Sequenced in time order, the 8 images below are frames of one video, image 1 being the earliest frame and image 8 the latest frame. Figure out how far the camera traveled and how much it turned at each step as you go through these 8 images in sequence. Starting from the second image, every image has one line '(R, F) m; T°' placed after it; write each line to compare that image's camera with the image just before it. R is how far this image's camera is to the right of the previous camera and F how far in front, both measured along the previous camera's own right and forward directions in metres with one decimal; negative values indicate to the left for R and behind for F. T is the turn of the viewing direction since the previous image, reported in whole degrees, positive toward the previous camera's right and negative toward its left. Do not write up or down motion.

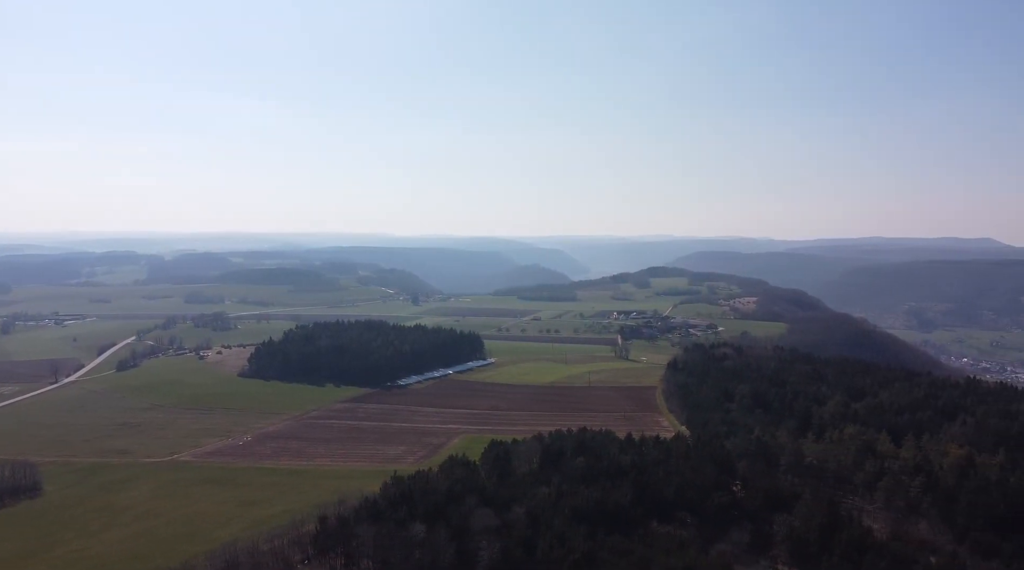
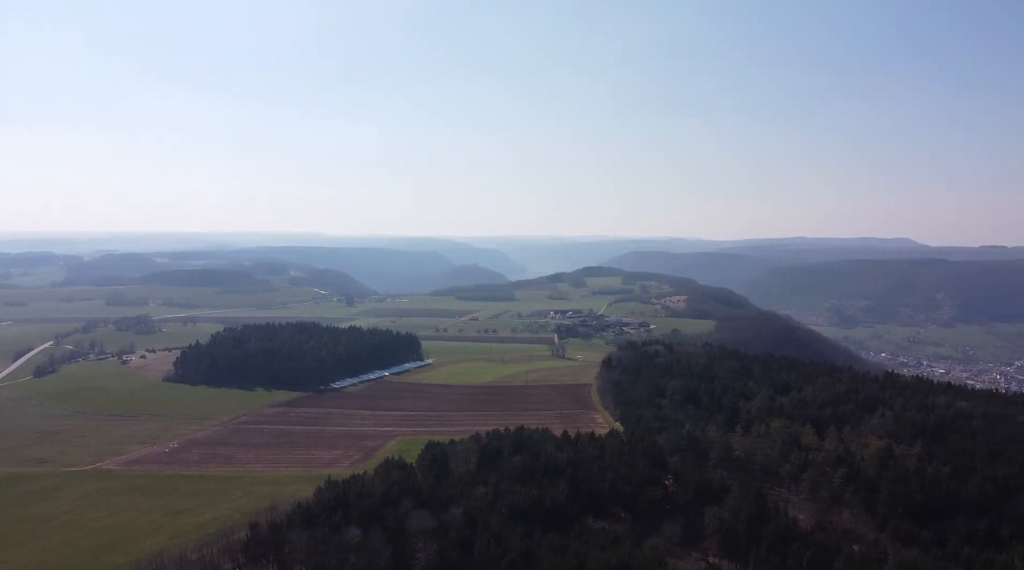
(0.0, -0.4) m; +4°
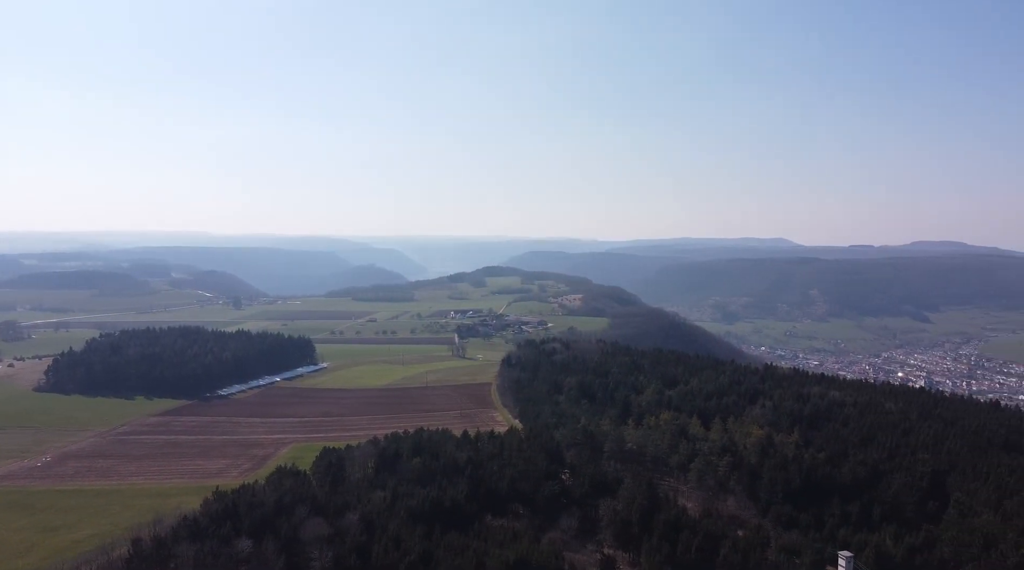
(-0.1, -0.9) m; +6°
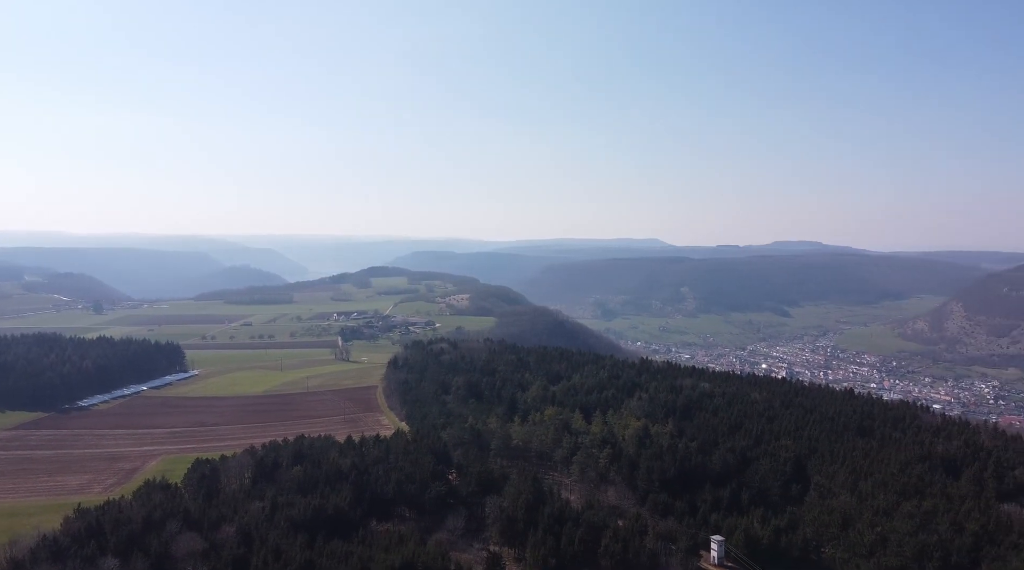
(-0.3, -1.1) m; +7°
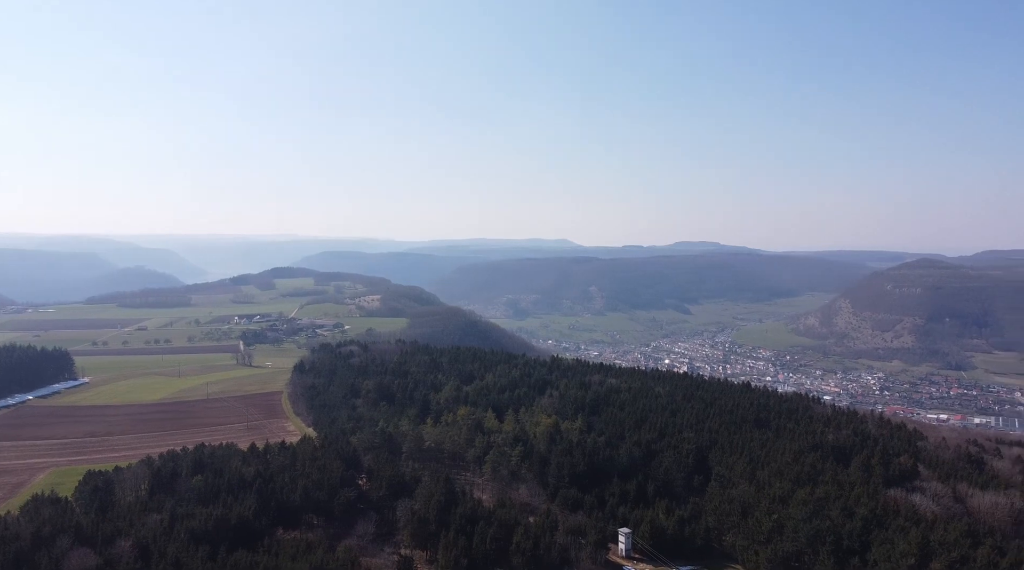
(-0.3, -0.4) m; +6°
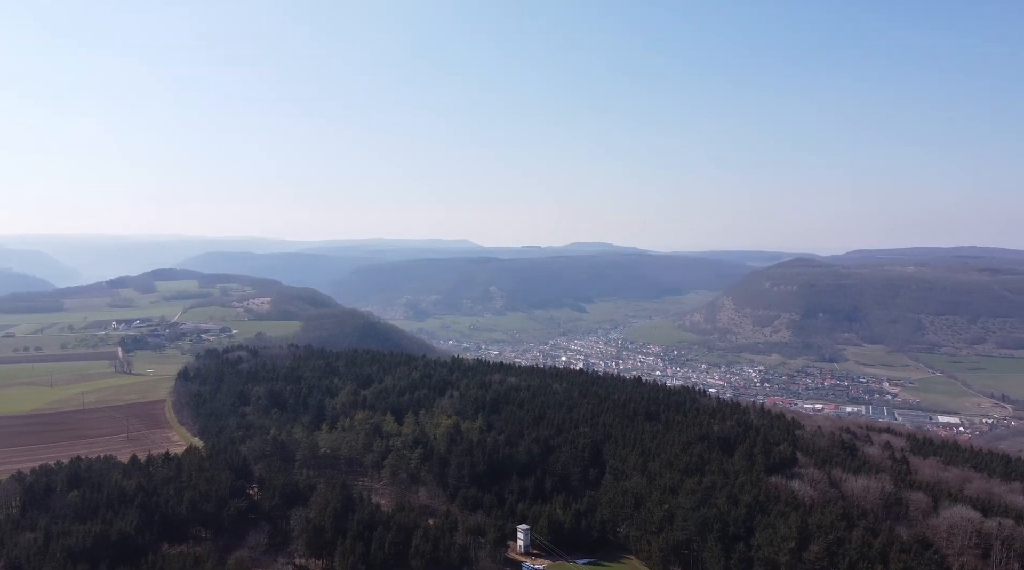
(-0.3, +0.7) m; +7°
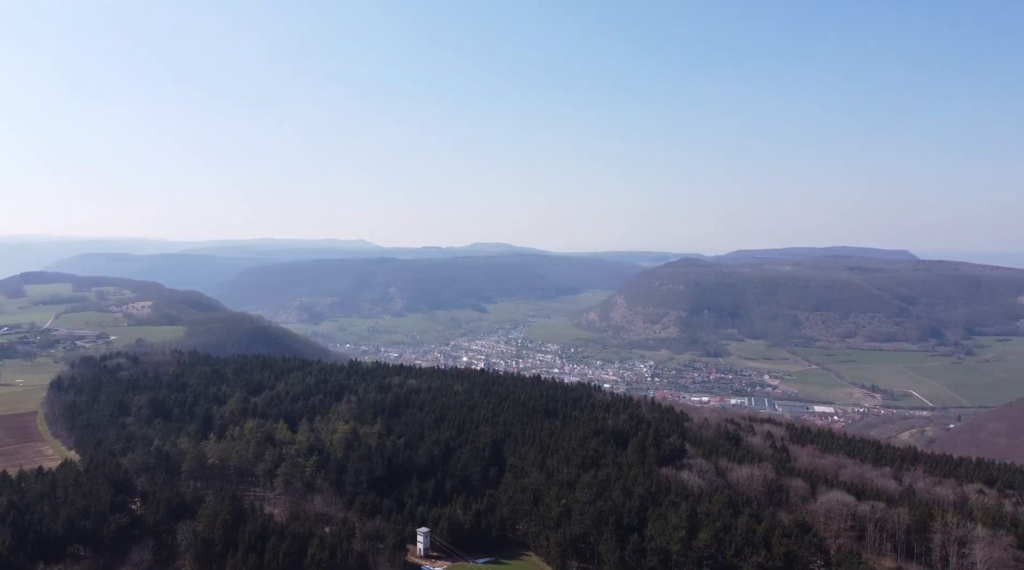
(-0.1, +1.1) m; +6°
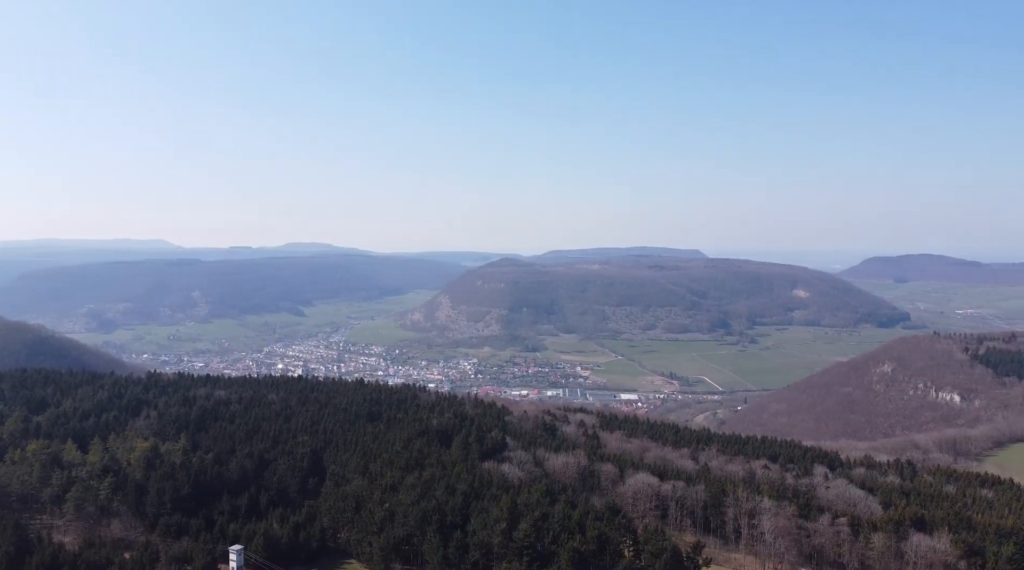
(+0.3, +0.8) m; +11°
